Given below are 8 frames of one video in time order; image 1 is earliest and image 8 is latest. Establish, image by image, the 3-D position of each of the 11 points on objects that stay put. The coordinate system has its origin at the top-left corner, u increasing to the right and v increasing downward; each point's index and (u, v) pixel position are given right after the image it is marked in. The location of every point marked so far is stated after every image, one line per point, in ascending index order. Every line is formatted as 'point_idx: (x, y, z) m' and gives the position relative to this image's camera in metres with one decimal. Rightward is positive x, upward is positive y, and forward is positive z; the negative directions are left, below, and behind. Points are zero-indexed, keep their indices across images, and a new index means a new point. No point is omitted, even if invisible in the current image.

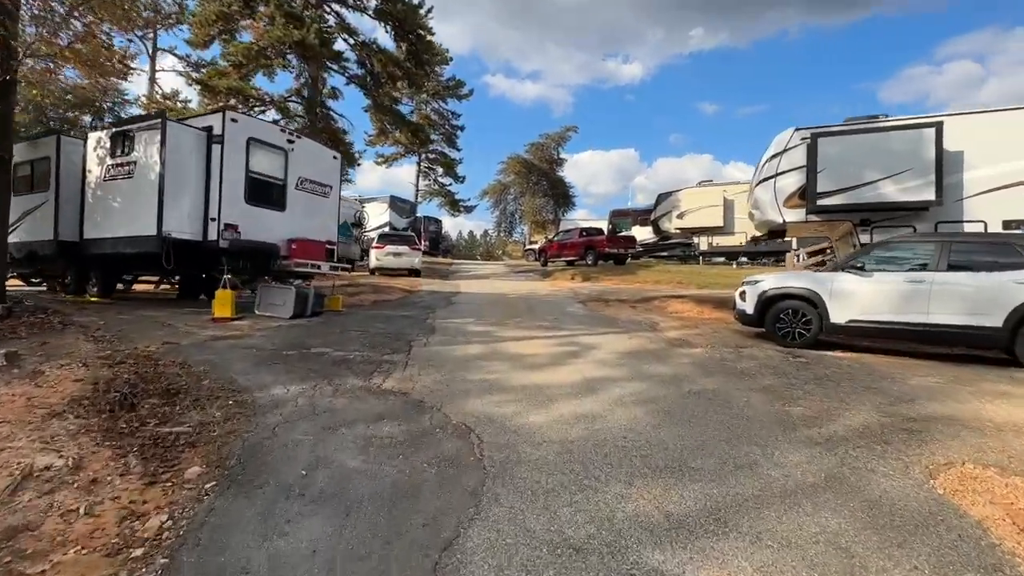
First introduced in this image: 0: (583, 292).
0: (+2.3, -0.1, +16.3) m
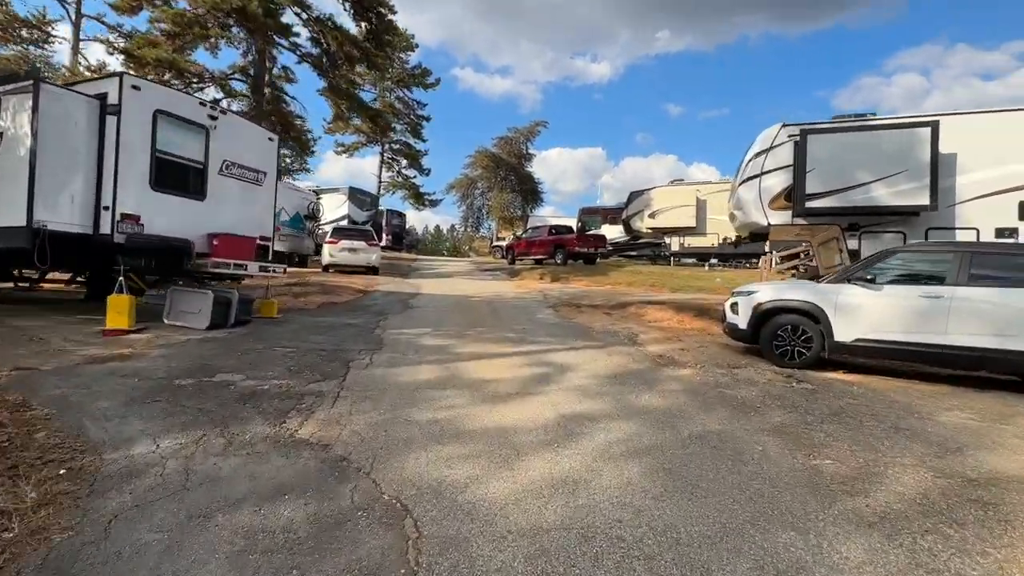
0: (+1.3, -0.2, +15.1) m
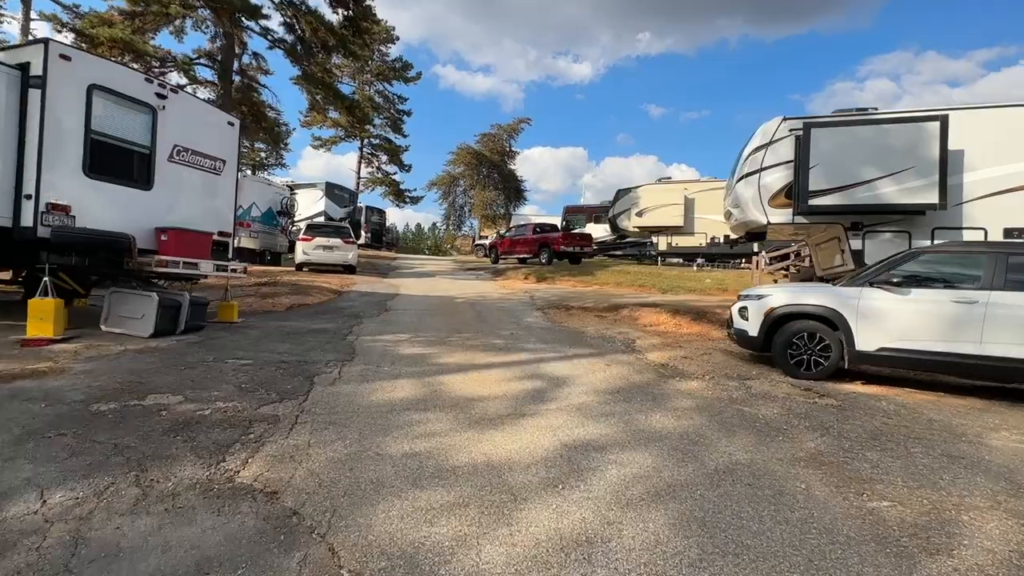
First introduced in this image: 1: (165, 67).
0: (+0.8, -0.2, +14.4) m
1: (-11.7, +7.5, +16.6) m
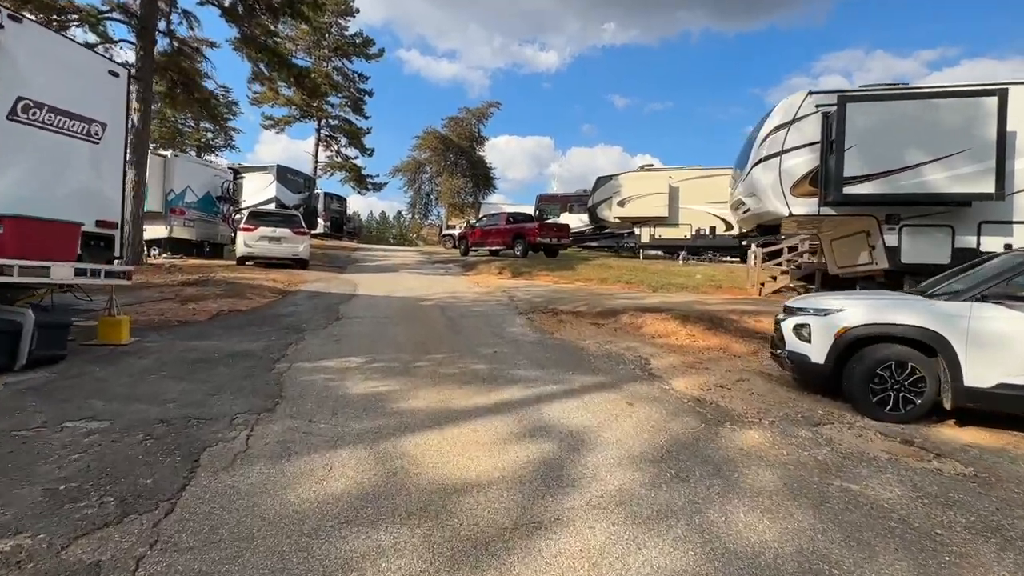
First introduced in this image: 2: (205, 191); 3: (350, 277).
0: (+0.2, -0.2, +12.6) m
1: (-12.4, +7.5, +13.8) m
2: (-11.9, +3.7, +19.2) m
3: (-5.1, +0.3, +15.6) m
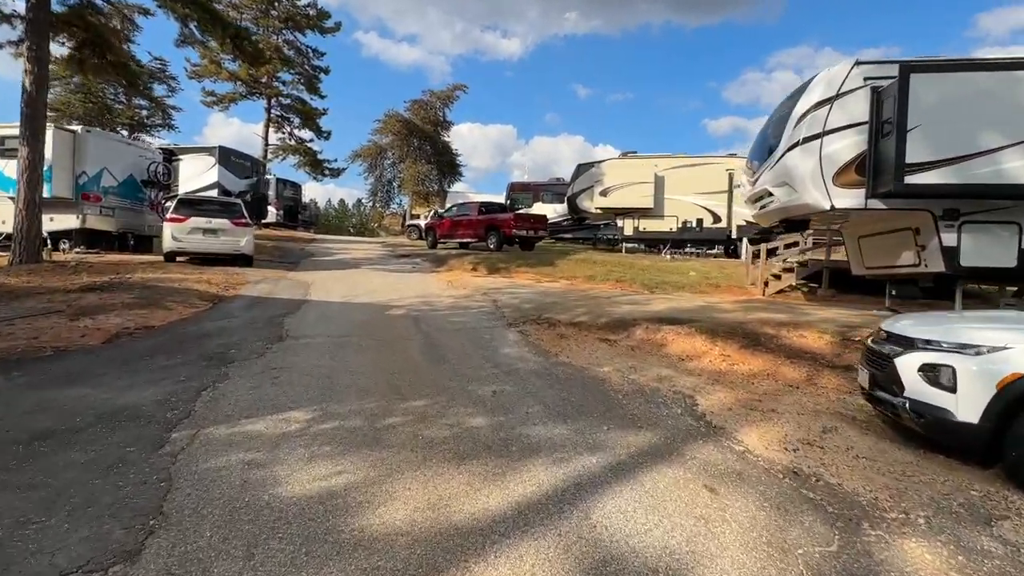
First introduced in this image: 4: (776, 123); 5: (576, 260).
0: (-0.1, -0.3, +10.8) m
1: (-12.9, +7.4, +10.9) m
2: (-12.7, +3.8, +16.4) m
3: (-5.7, +0.3, +13.4) m
4: (+5.1, +3.2, +9.6) m
5: (+2.4, +1.0, +18.3) m
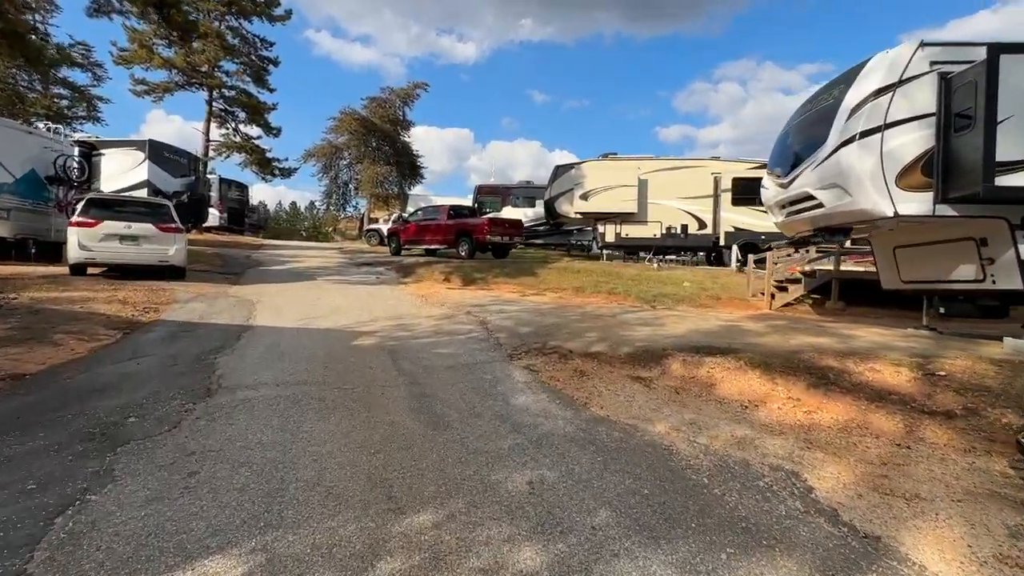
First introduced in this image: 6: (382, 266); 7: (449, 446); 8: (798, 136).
0: (-0.3, -0.6, +9.1) m
1: (-13.0, +7.0, +8.2) m
2: (-13.3, +3.3, +13.6) m
3: (-6.1, -0.1, +11.2) m
4: (+5.0, +2.9, +8.4) m
5: (+1.6, +0.6, +16.8) m
6: (-5.0, +0.9, +19.1) m
7: (-0.5, -1.3, +4.1) m
8: (+5.0, +2.6, +8.6) m
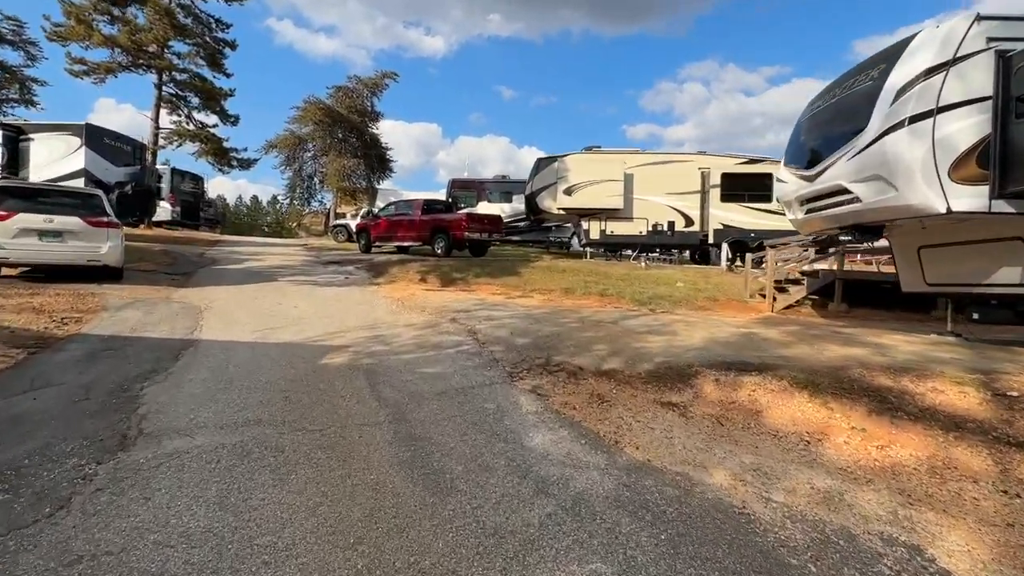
0: (-0.4, -0.7, +7.9) m
1: (-13.1, +6.8, +6.2) m
2: (-13.7, +3.2, +11.6) m
3: (-6.3, -0.2, +9.7) m
4: (+5.0, +2.8, +7.6) m
5: (+1.0, +0.6, +15.8) m
6: (-5.7, +0.8, +17.6) m
7: (-0.3, -1.4, +2.9) m
8: (+4.9, +2.6, +7.8) m
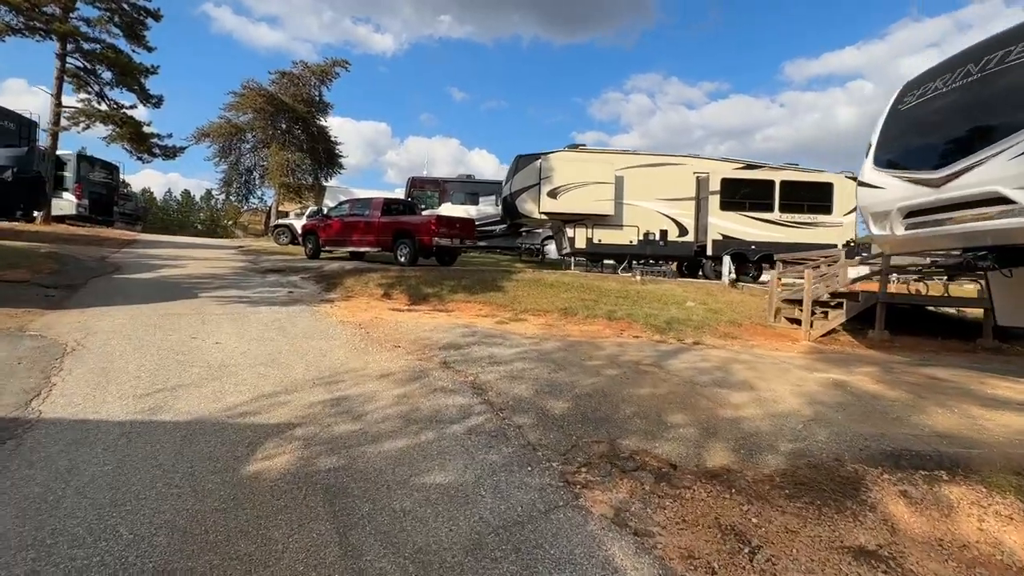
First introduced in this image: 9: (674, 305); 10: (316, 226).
0: (-0.1, -1.1, +5.6) m
1: (-12.5, +6.5, +2.6) m
2: (-13.7, +2.9, +7.9) m
3: (-6.2, -0.6, +6.8) m
4: (+5.3, +2.4, +5.8) m
5: (+0.4, +0.2, +13.5) m
6: (-6.4, +0.4, +14.7) m
7: (+0.4, -1.8, +0.6) m
8: (+5.2, +2.1, +6.0) m
9: (+4.0, -0.4, +12.1) m
10: (-7.0, +2.2, +17.7) m
